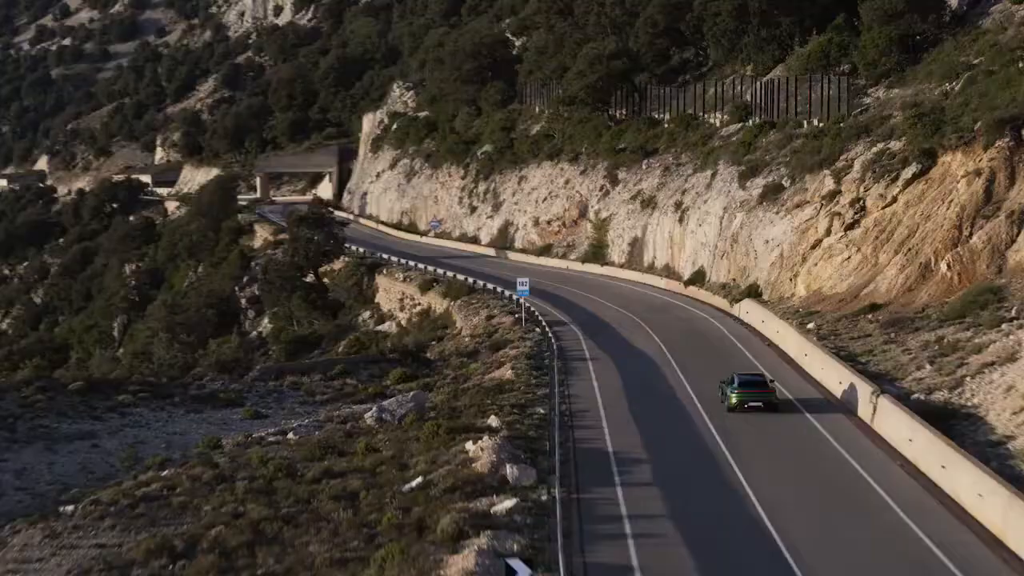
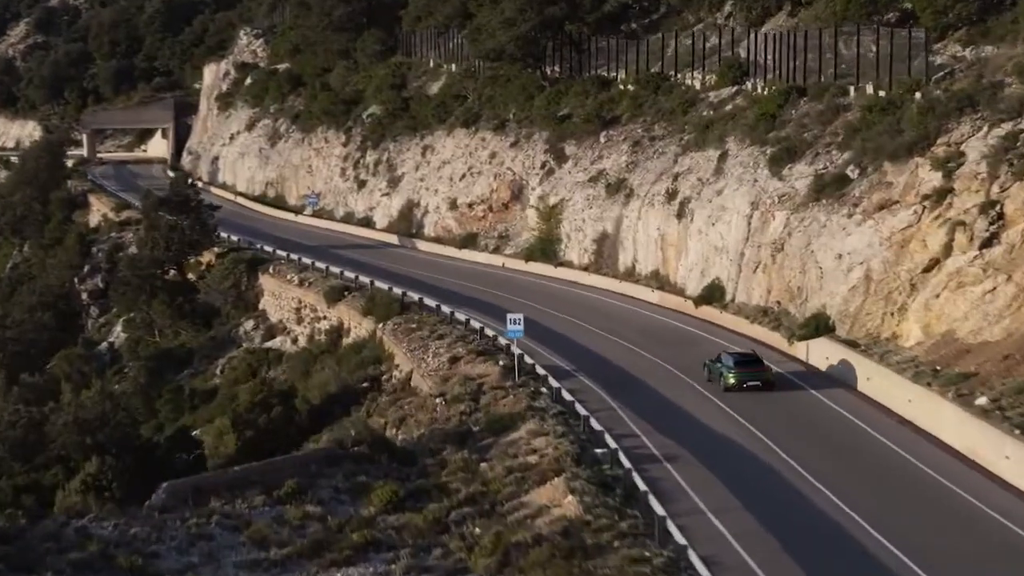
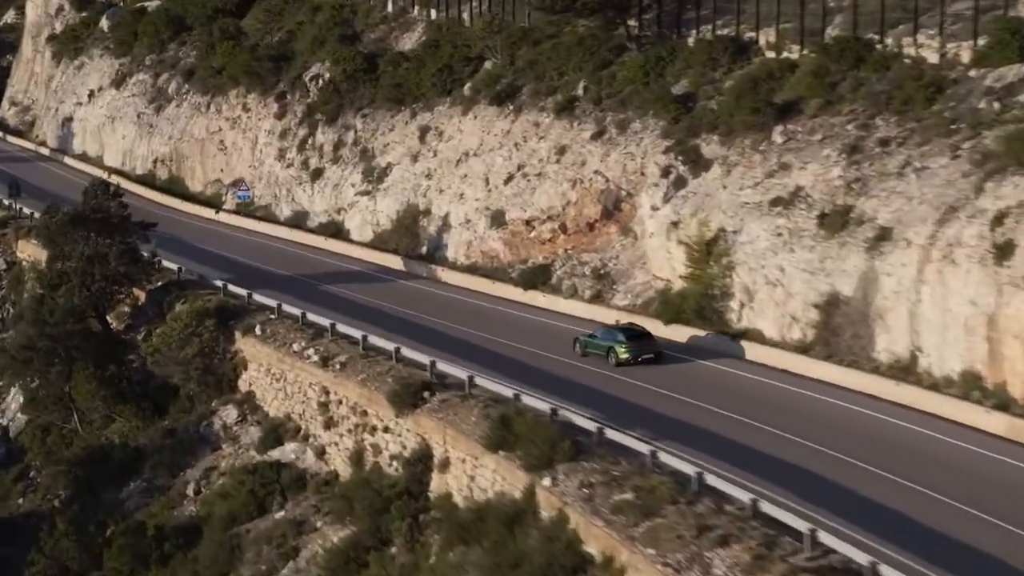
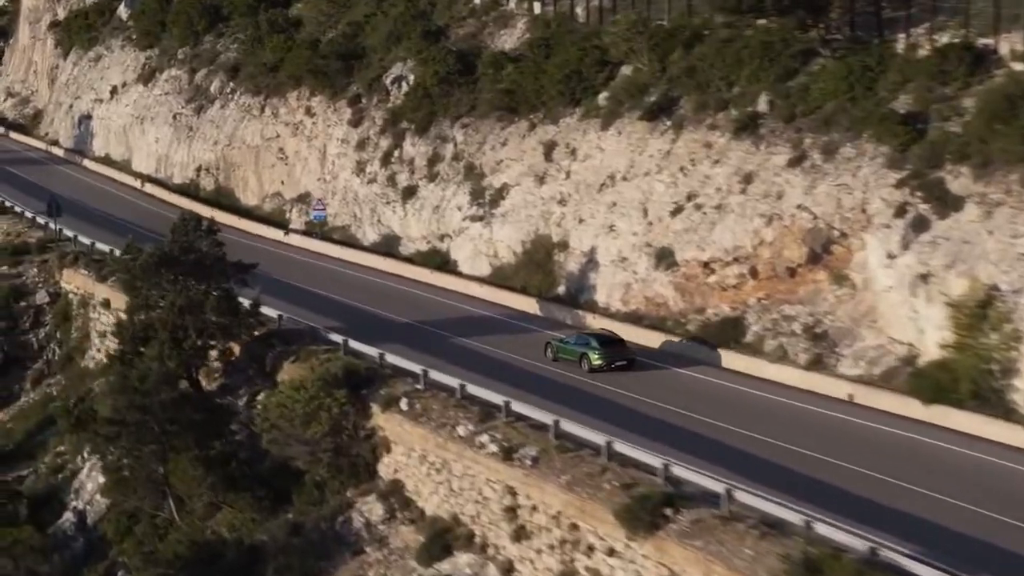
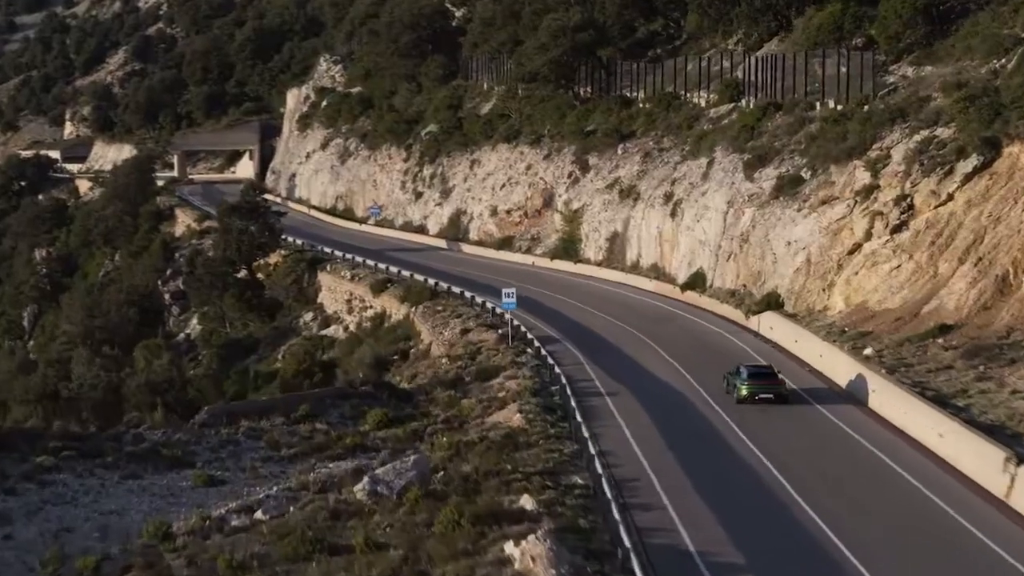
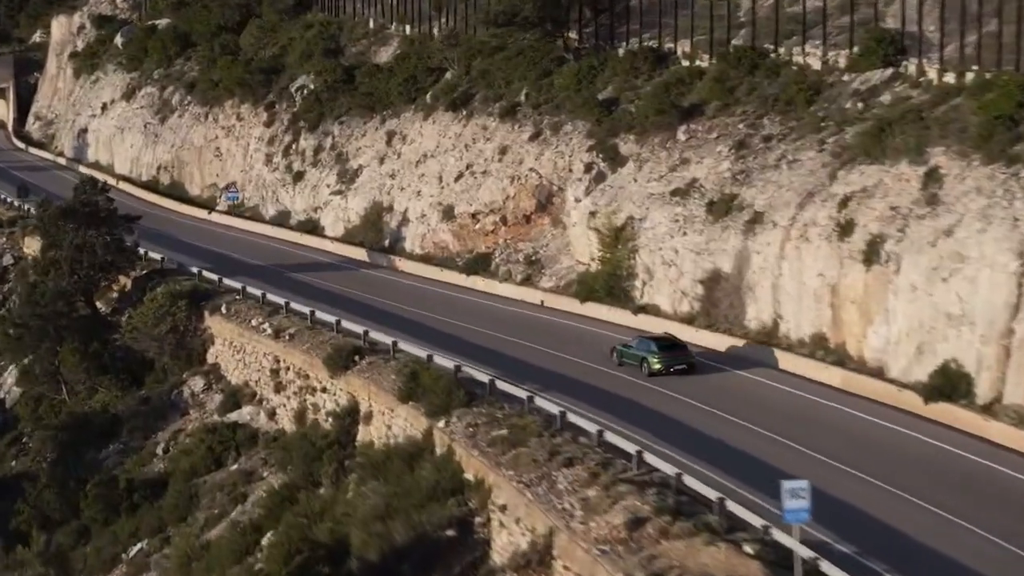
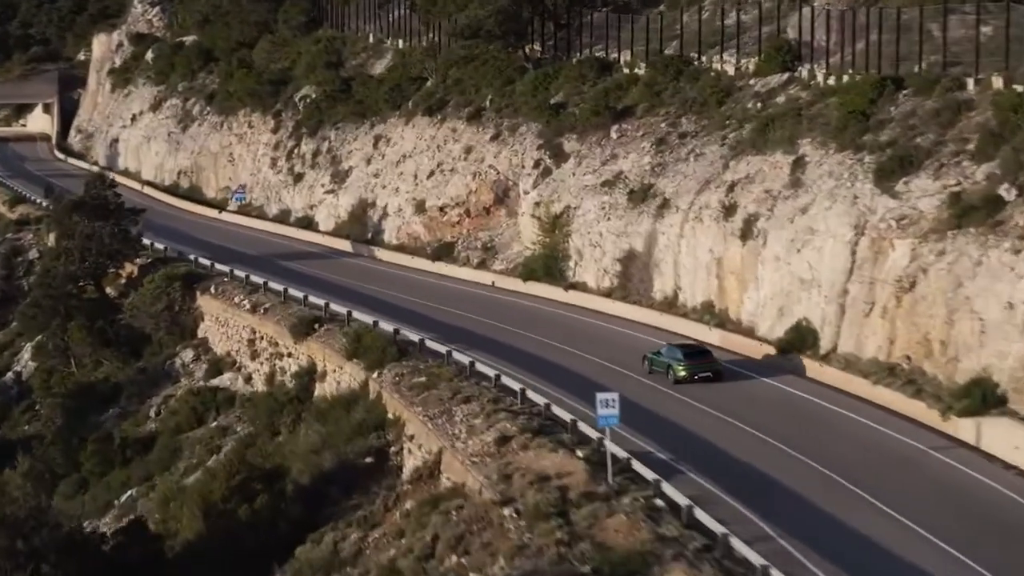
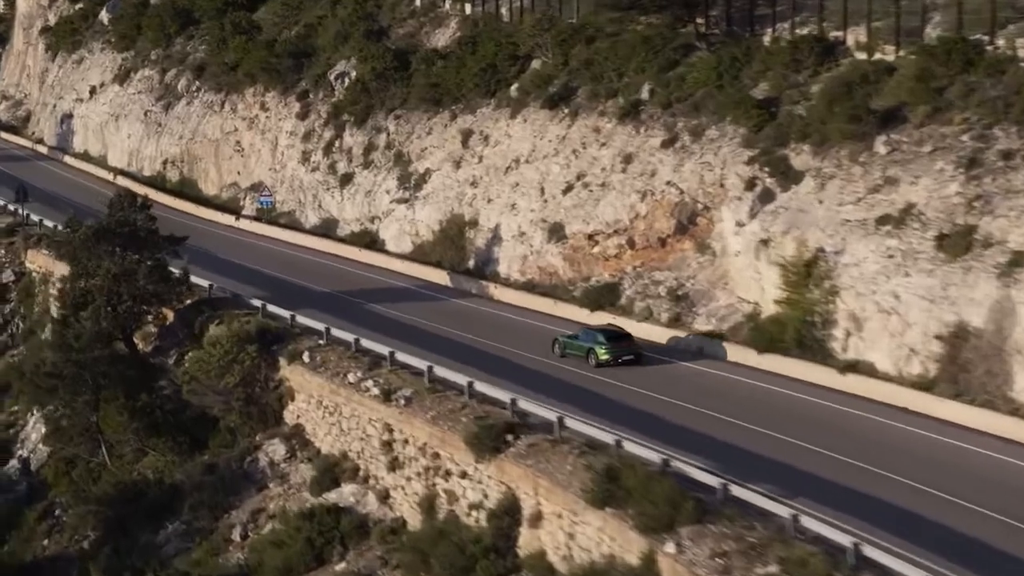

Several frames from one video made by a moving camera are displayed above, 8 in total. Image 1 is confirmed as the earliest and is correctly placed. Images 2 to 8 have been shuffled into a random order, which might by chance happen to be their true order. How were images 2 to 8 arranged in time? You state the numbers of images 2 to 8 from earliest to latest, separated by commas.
5, 2, 7, 6, 3, 8, 4
